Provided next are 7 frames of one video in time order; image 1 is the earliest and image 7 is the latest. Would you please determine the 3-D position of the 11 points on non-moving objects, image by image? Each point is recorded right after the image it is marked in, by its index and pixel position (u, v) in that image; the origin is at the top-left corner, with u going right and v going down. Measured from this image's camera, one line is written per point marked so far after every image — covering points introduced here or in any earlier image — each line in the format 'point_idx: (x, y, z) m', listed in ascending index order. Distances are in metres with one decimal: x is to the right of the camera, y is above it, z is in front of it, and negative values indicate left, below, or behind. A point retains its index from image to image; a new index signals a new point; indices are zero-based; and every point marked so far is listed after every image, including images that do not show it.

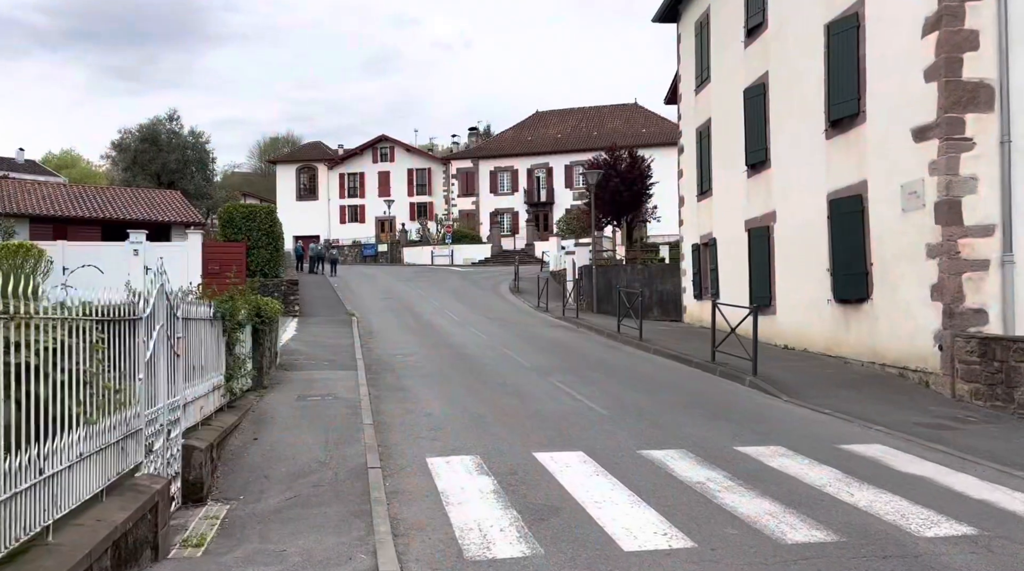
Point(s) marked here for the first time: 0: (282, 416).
0: (-2.7, -1.5, +12.2) m
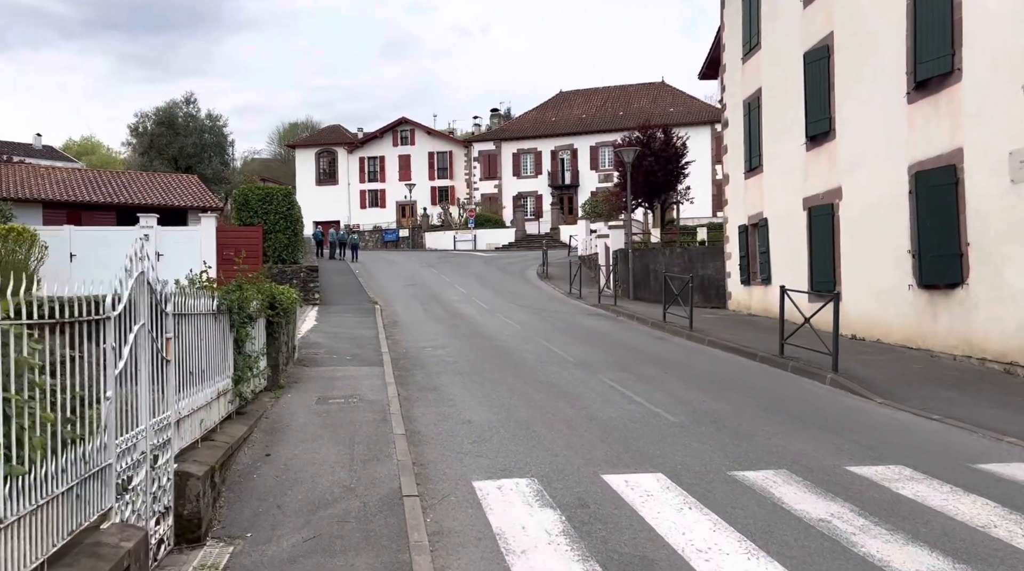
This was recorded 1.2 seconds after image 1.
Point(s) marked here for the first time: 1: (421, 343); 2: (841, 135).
0: (-2.1, -1.4, +10.5) m
1: (-1.6, -1.1, +18.6) m
2: (+5.7, +2.6, +18.0) m
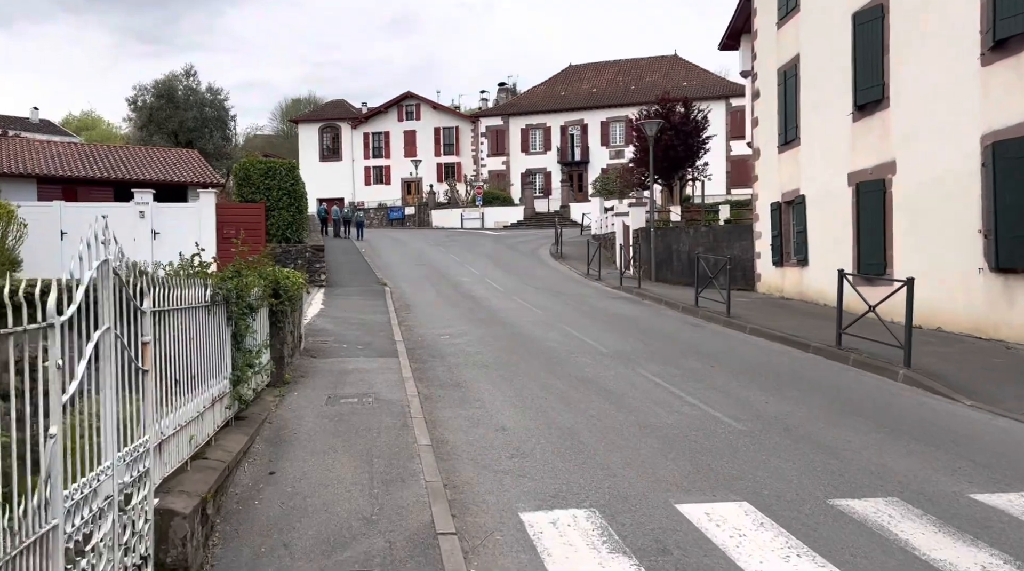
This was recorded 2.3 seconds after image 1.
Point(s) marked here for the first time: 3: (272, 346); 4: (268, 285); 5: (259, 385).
0: (-1.8, -1.3, +9.1) m
1: (-1.3, -0.8, +17.2) m
2: (+6.1, +2.9, +16.5) m
3: (-2.7, -0.7, +11.5) m
4: (-2.6, 0.0, +10.9) m
5: (-2.5, -1.0, +10.2) m
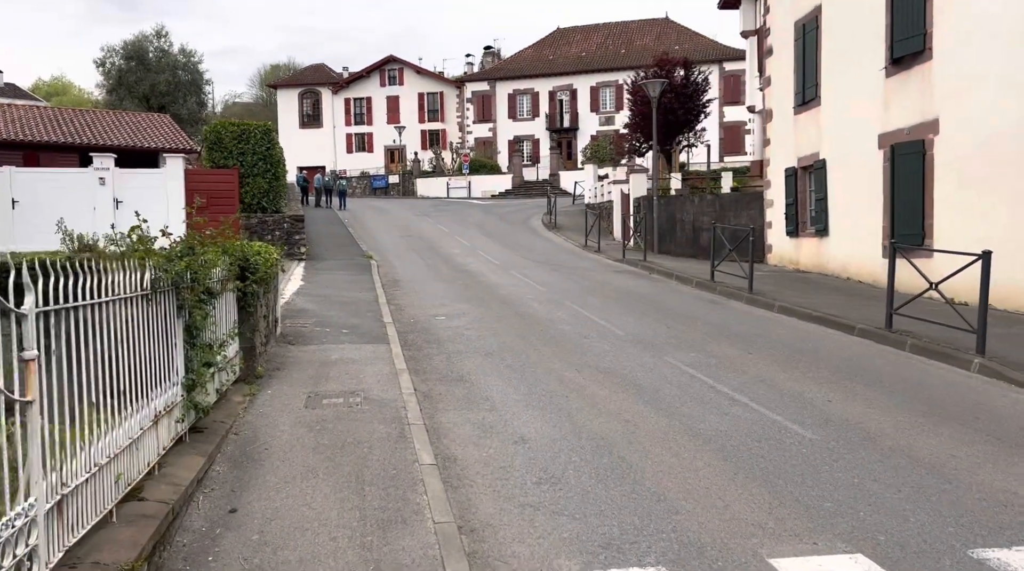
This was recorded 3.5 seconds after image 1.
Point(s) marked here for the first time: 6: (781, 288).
0: (-1.6, -1.1, +7.4) m
1: (-1.2, -0.4, +15.5) m
2: (+6.2, +3.3, +14.8) m
3: (-2.6, -0.5, +9.7) m
4: (-2.4, +0.2, +9.1) m
5: (-2.4, -0.8, +8.4) m
6: (+4.3, 0.0, +16.6) m
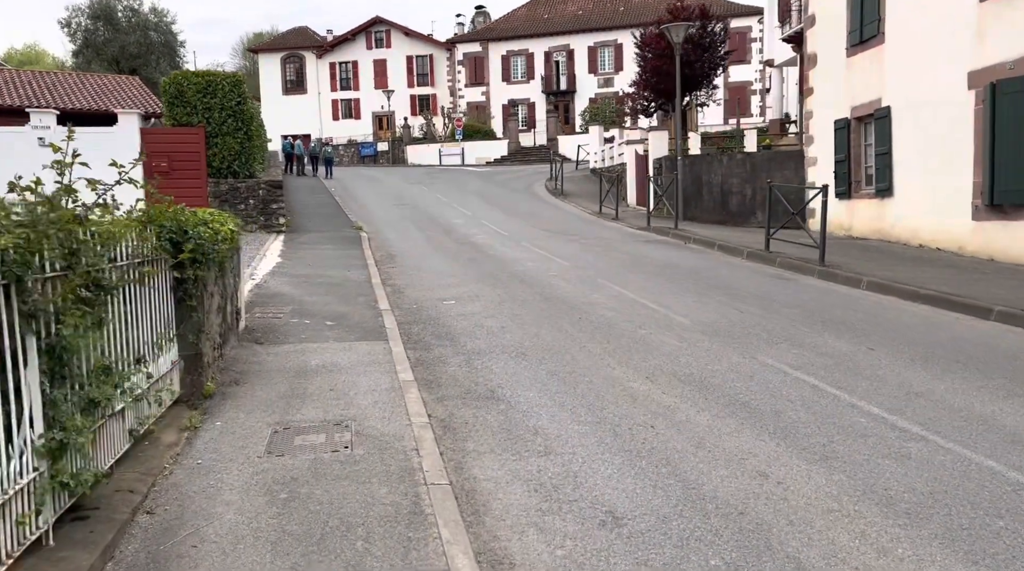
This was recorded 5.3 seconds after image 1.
0: (-1.2, -1.1, +4.5) m
1: (-1.0, -0.1, +12.6) m
2: (+6.4, +3.7, +11.8) m
3: (-2.2, -0.4, +6.8) m
4: (-2.1, +0.3, +6.2) m
5: (-2.0, -0.7, +5.5) m
6: (+4.6, +0.4, +13.8) m
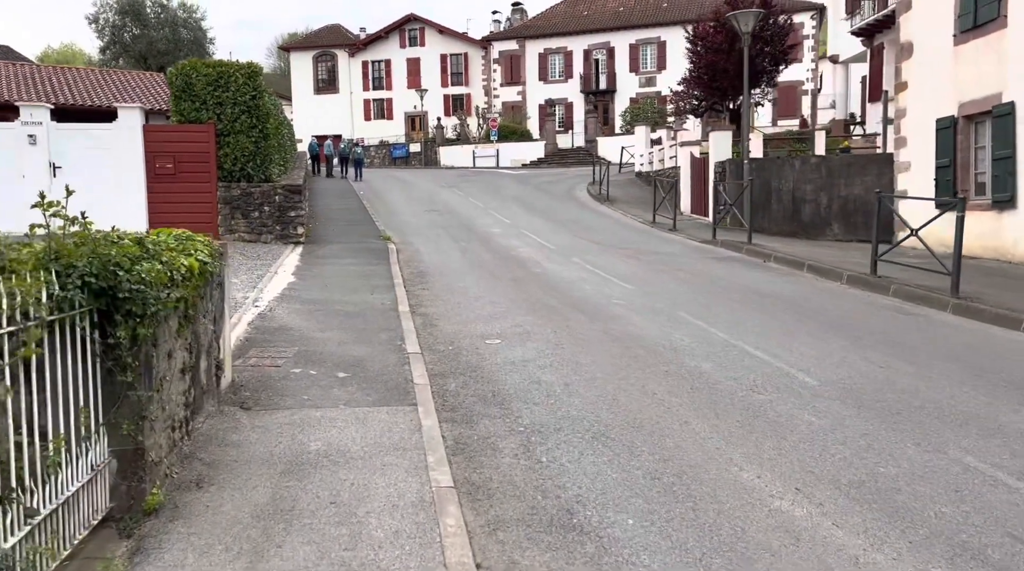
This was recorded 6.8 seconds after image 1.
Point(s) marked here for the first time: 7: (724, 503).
0: (-0.9, -1.4, +2.1) m
1: (-0.4, -0.4, +10.2) m
2: (+7.0, +3.3, +9.2) m
3: (-1.8, -0.7, +4.5) m
4: (-1.7, 0.0, +3.8) m
5: (-1.6, -1.0, +3.2) m
6: (+5.2, 0.0, +11.2) m
7: (+1.0, -1.0, +4.9) m
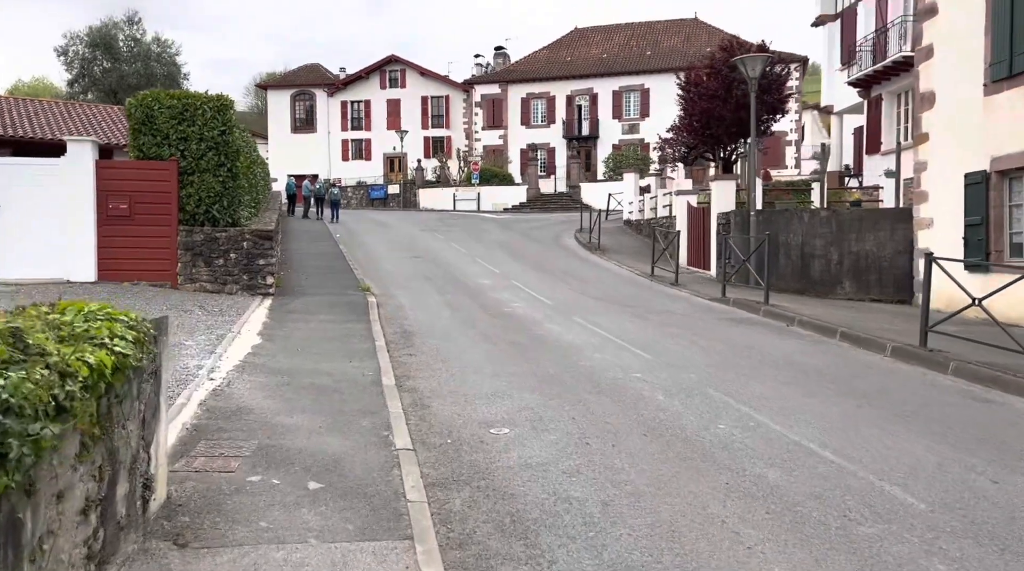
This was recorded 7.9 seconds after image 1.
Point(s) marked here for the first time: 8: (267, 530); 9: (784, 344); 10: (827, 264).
0: (-0.7, -1.7, +0.3) m
1: (-0.3, -1.0, +8.4) m
2: (+7.2, +2.5, +7.8) m
3: (-1.6, -1.0, +2.7) m
4: (-1.5, -0.3, +2.1) m
5: (-1.4, -1.3, +1.4) m
6: (+5.3, -0.8, +9.6) m
7: (+1.2, -1.4, +3.1) m
8: (-1.3, -1.2, +5.2) m
9: (+3.2, -0.7, +12.2) m
10: (+5.9, +0.4, +19.0) m
